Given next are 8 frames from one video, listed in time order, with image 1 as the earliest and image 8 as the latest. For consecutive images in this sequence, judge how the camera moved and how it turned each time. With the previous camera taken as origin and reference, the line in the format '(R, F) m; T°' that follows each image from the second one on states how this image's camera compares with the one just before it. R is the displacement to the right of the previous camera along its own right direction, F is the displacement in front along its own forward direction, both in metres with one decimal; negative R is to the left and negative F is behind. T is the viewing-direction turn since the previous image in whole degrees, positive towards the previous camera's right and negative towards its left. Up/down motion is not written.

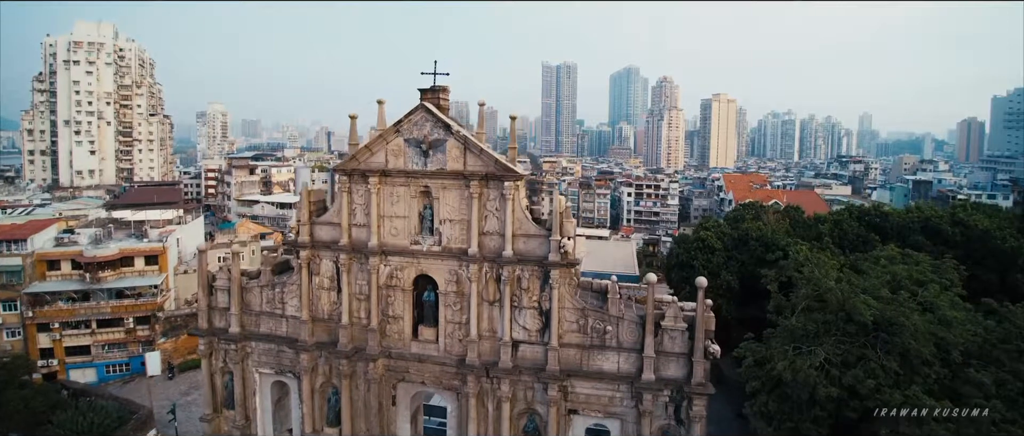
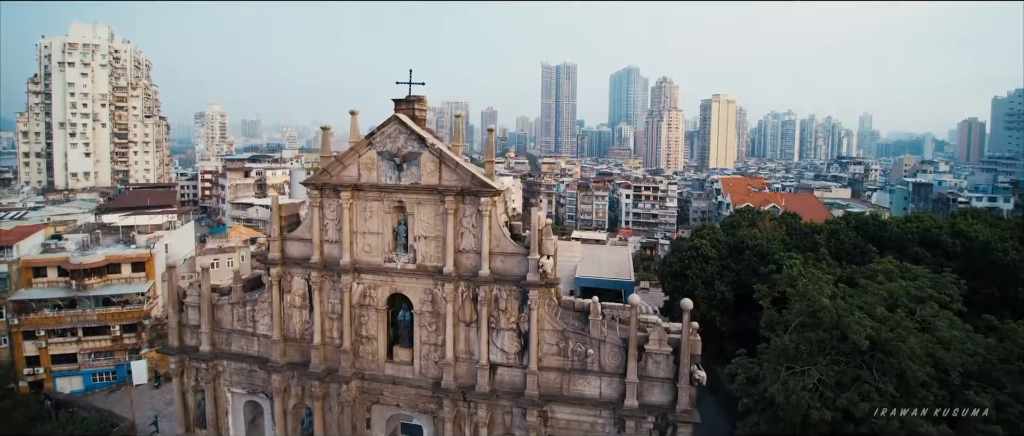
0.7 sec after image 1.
(+0.2, +0.2) m; 0°
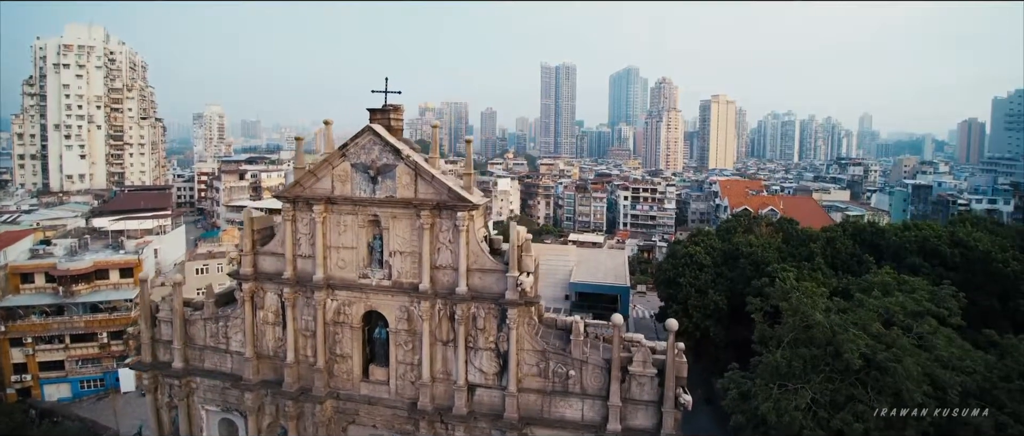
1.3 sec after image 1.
(+0.2, +0.2) m; 0°
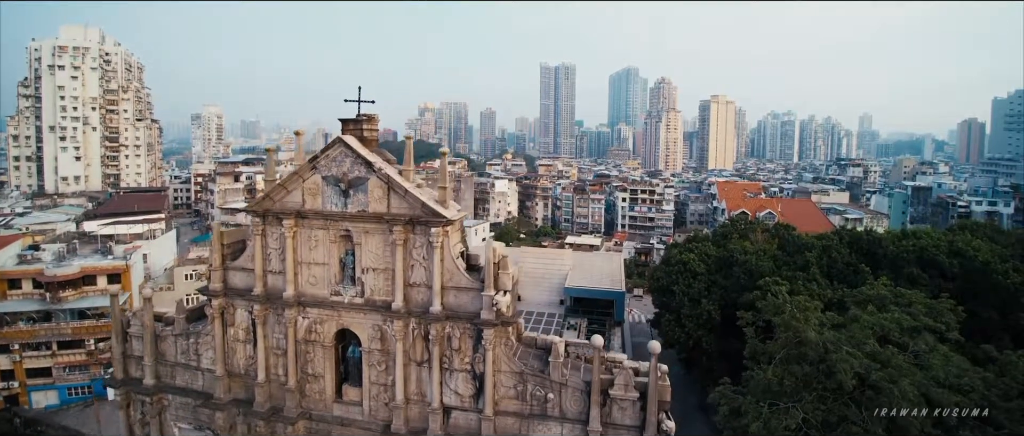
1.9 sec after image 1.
(+0.2, +0.2) m; 0°
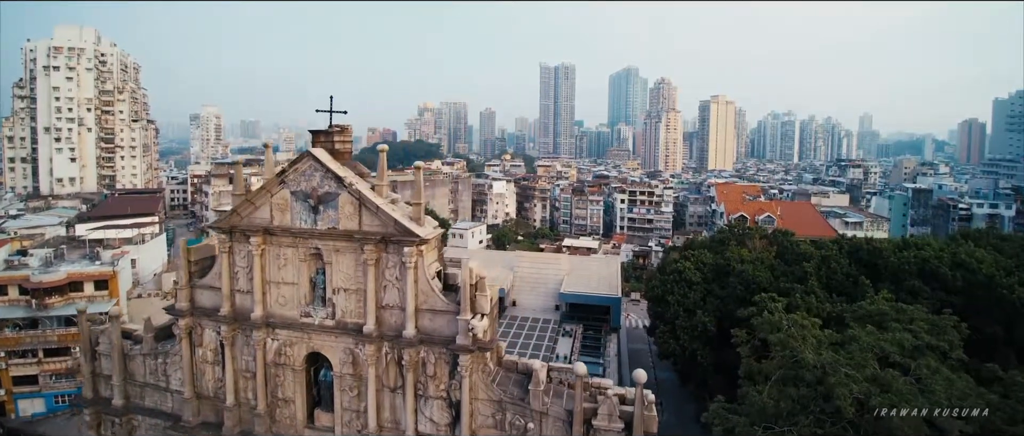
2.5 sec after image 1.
(+0.2, +0.3) m; 0°
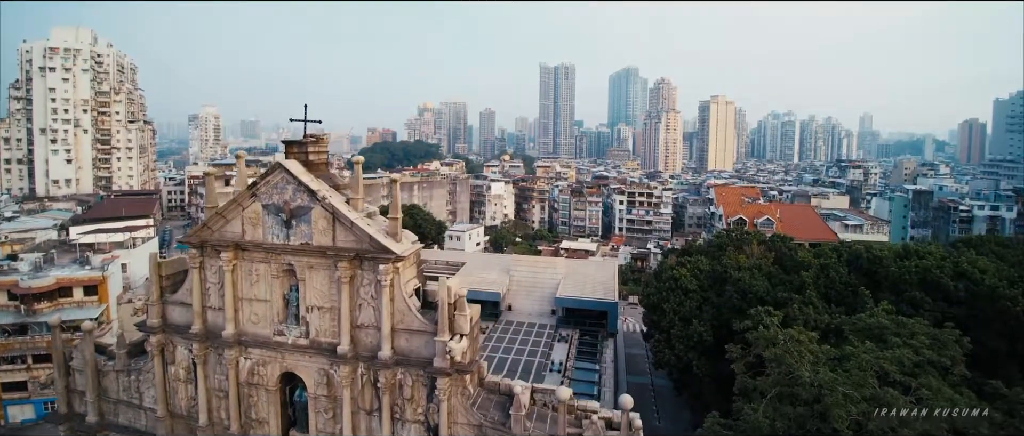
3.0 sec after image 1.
(+0.1, +0.2) m; 0°
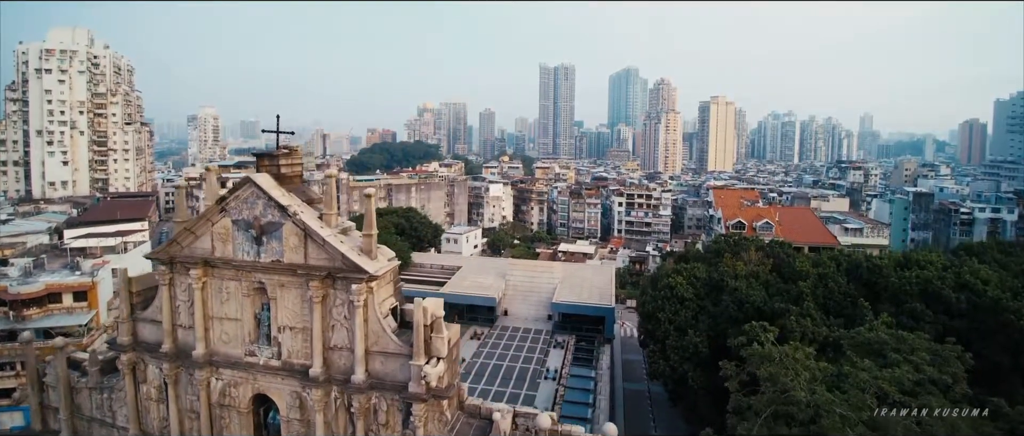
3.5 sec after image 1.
(+0.1, +0.2) m; 0°
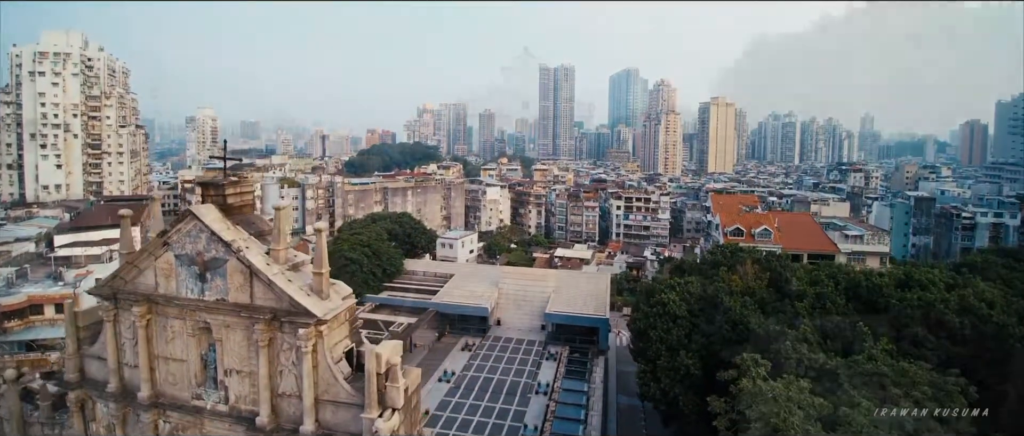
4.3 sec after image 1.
(+0.2, +0.3) m; 0°
